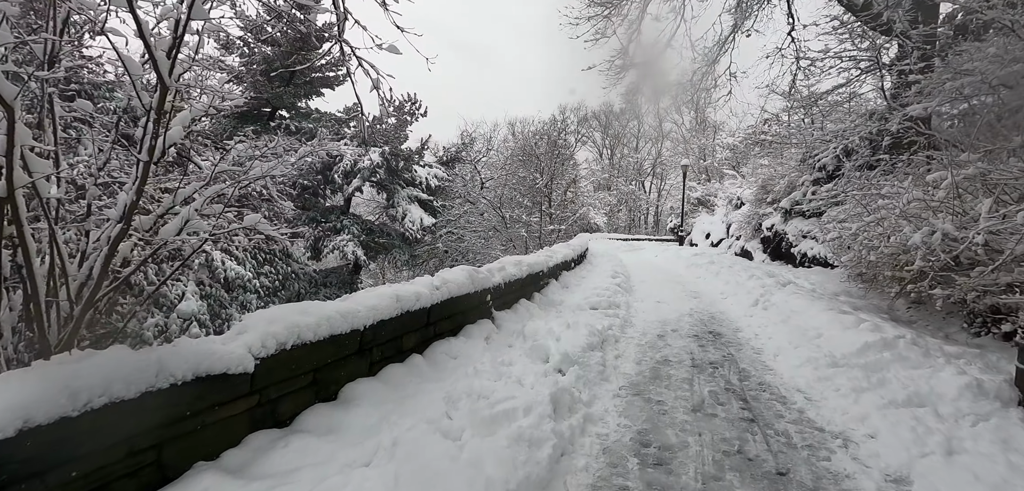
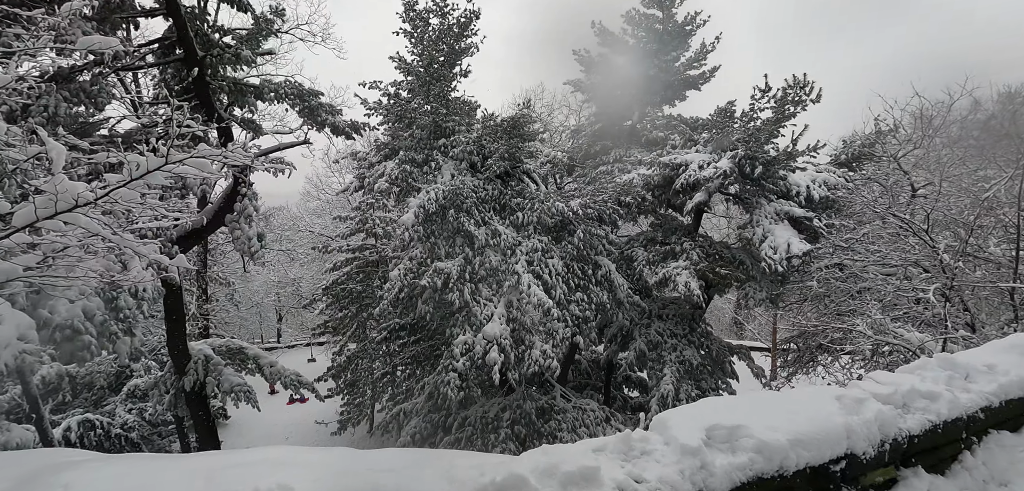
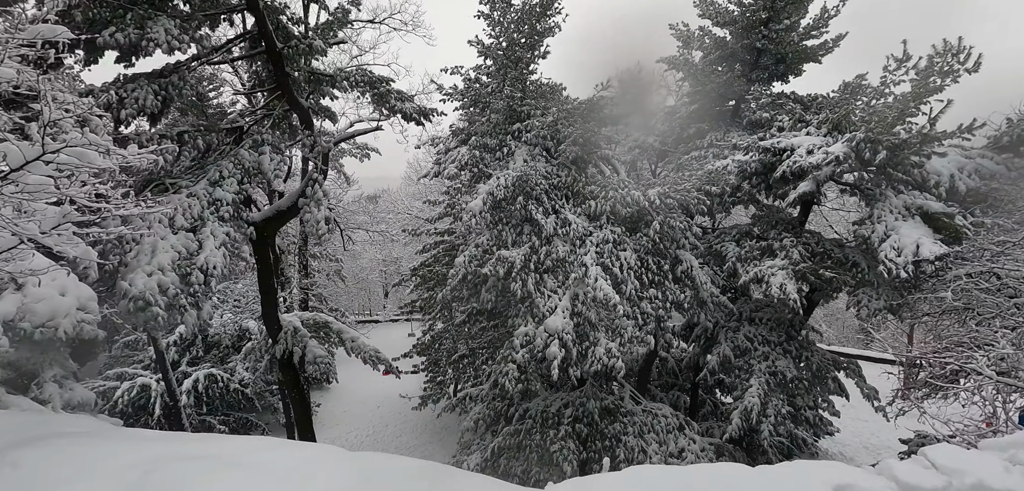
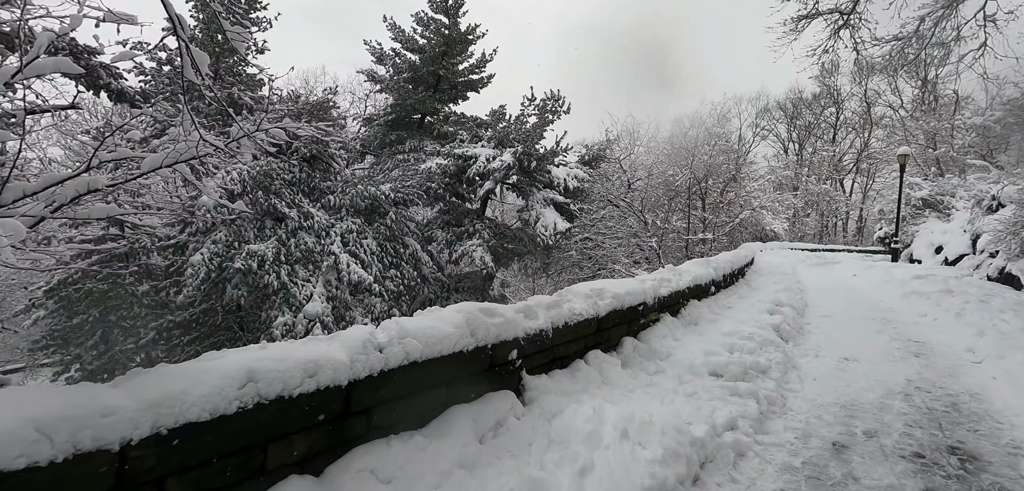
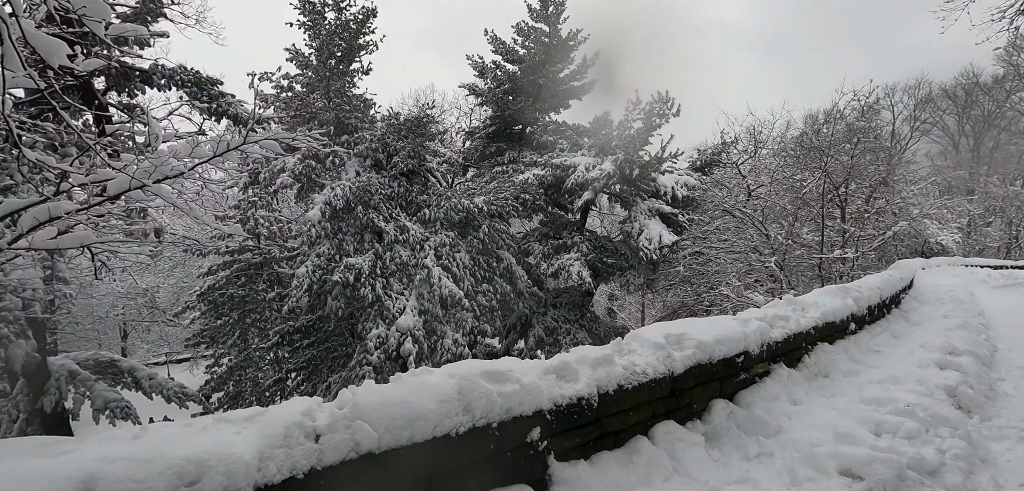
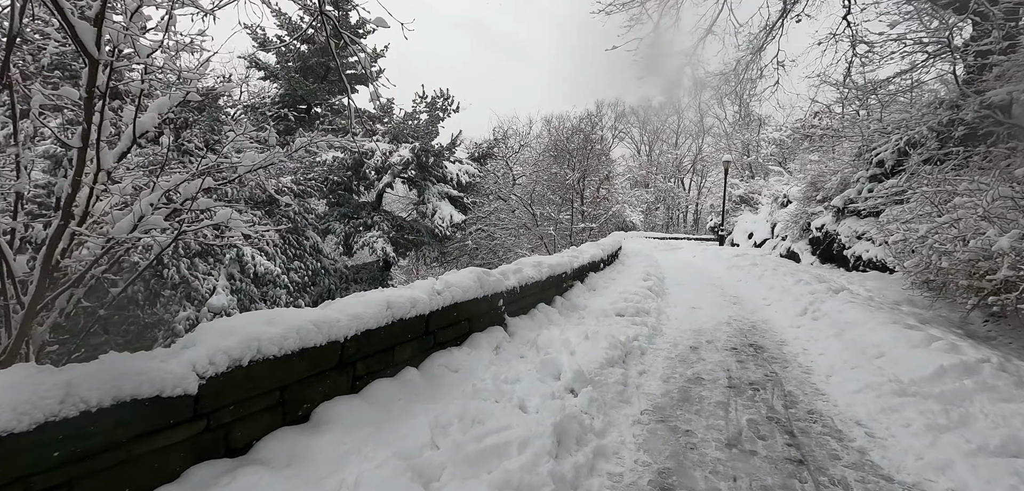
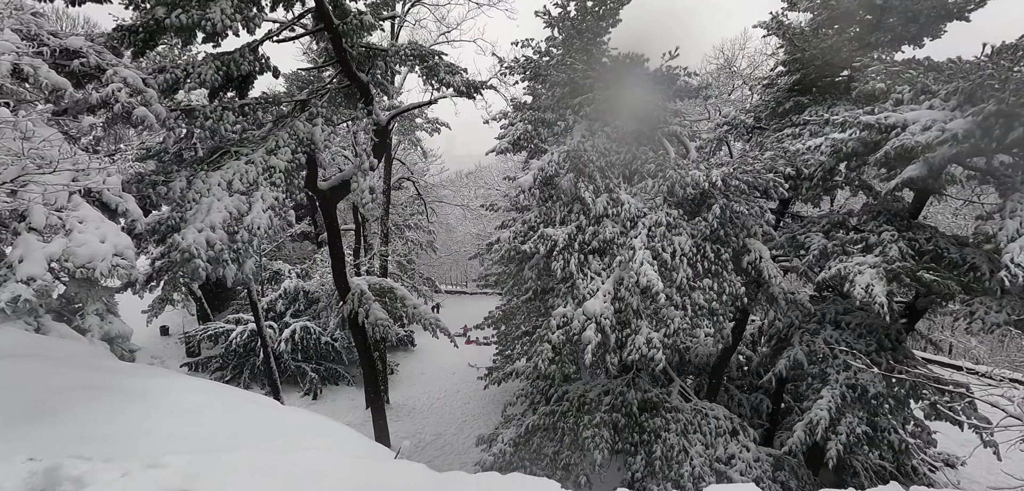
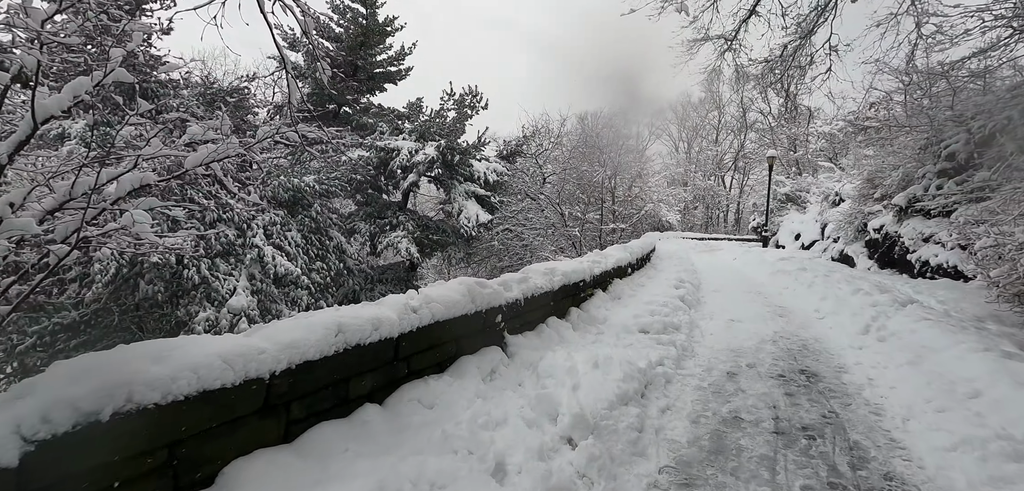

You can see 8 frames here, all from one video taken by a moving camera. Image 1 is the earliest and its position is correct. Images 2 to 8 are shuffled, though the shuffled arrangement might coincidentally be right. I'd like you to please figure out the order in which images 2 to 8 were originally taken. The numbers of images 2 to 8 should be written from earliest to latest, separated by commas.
6, 8, 4, 5, 2, 3, 7
